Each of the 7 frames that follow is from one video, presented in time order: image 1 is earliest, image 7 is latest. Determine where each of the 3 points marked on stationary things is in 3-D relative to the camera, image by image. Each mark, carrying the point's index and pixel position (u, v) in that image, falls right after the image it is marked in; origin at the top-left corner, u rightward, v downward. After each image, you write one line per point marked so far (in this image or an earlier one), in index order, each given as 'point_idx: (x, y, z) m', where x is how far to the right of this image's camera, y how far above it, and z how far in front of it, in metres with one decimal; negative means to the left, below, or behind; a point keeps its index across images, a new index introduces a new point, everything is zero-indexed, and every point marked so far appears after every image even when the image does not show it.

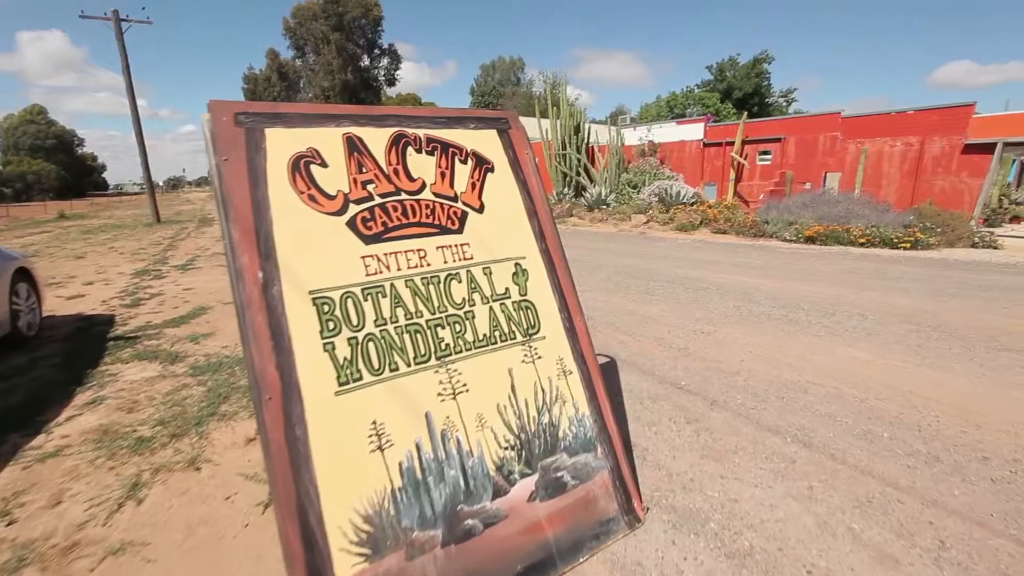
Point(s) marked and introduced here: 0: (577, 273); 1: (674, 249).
0: (+1.2, +0.3, +8.5) m
1: (+3.8, +0.9, +11.5) m
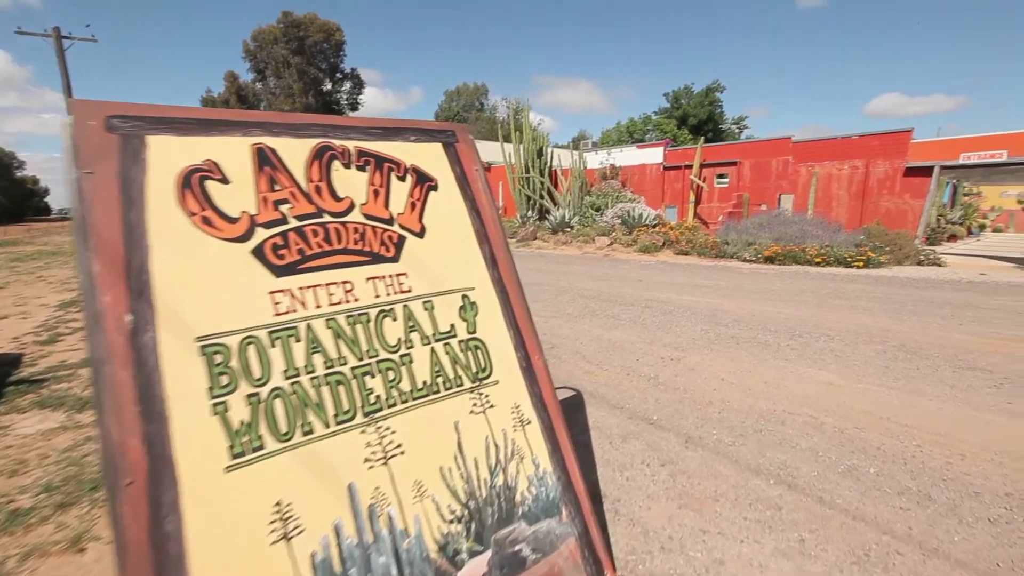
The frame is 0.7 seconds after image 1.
0: (+0.5, -0.2, +8.2) m
1: (+3.0, +0.4, +11.4) m
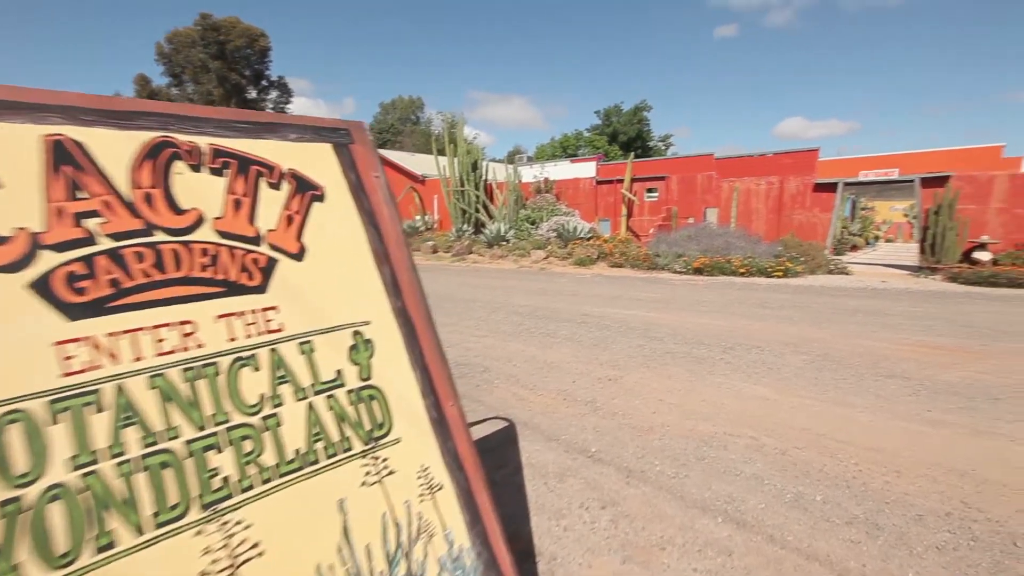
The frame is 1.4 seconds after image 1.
0: (-0.6, -0.4, +7.8) m
1: (+1.4, +0.1, +11.3) m
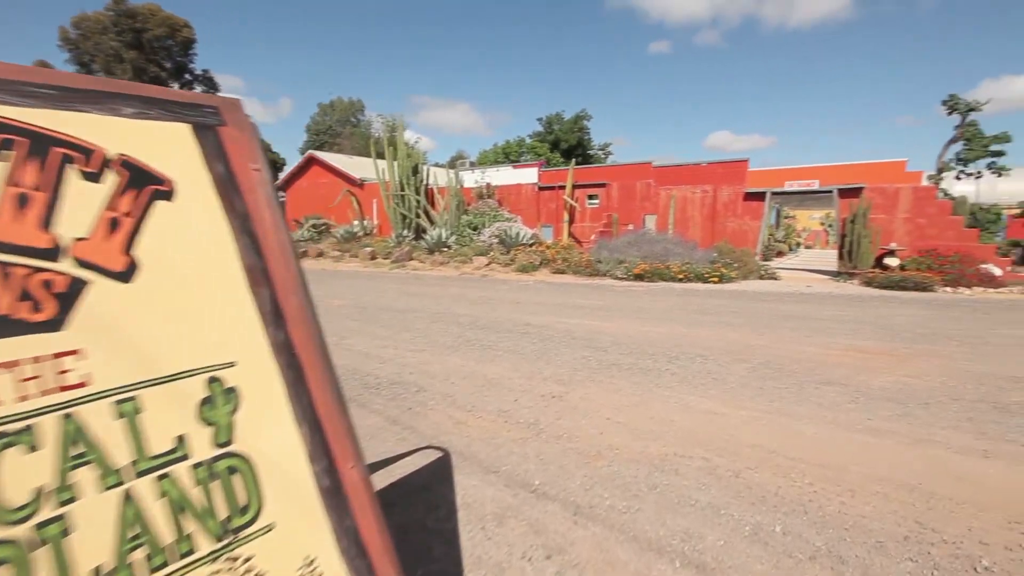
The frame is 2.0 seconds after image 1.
0: (-1.5, -0.6, +7.4) m
1: (+0.1, -0.1, +11.1) m
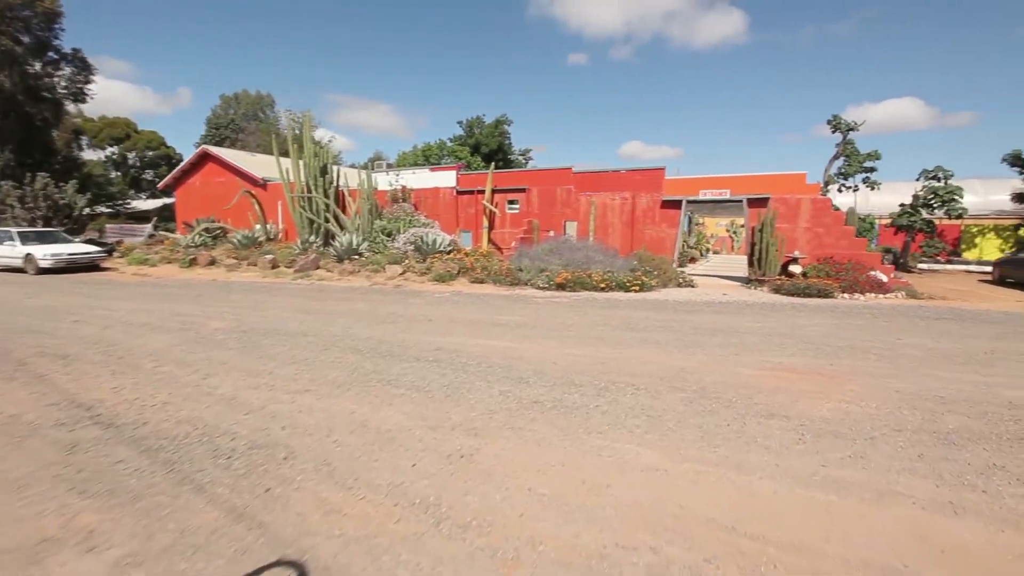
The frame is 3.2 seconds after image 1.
0: (-2.7, -0.9, +6.1) m
1: (-1.7, -0.4, +10.1) m
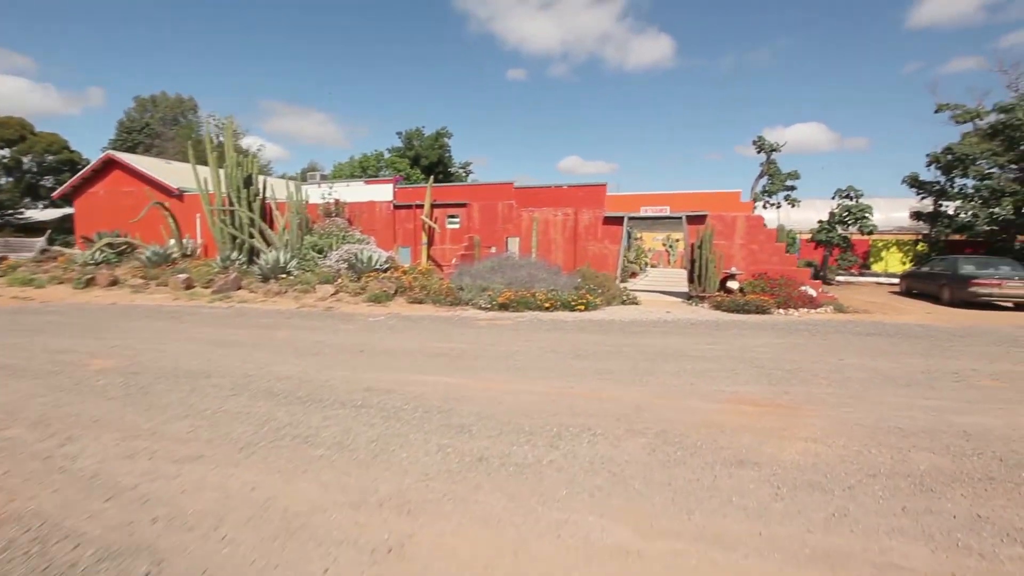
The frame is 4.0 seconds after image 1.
0: (-3.4, -1.3, +5.1) m
1: (-2.9, -0.9, +9.2) m
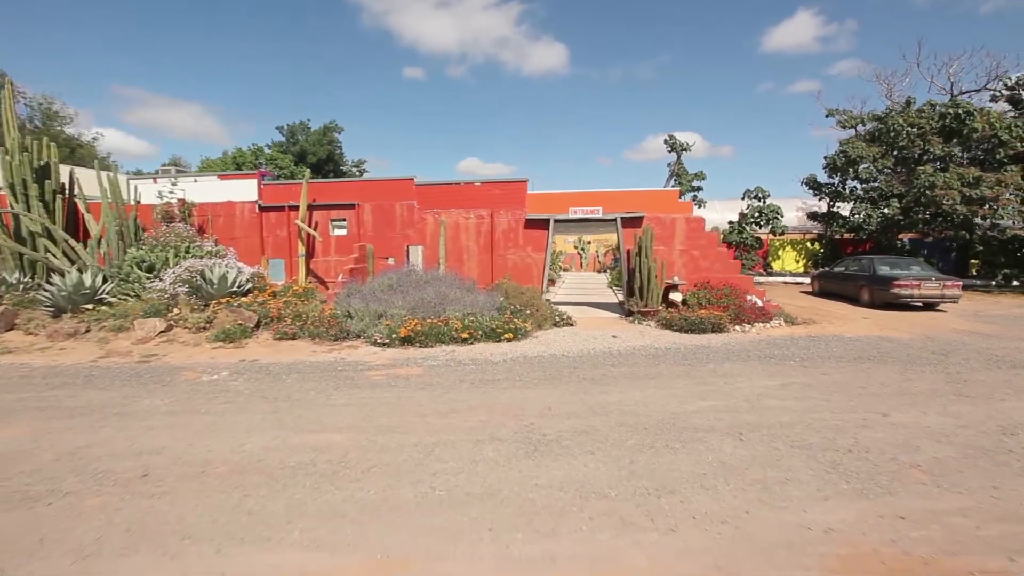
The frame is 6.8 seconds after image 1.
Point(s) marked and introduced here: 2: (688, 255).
0: (-3.6, -1.9, +1.5) m
1: (-3.9, -1.5, +5.5) m
2: (+4.9, +0.9, +13.3) m
